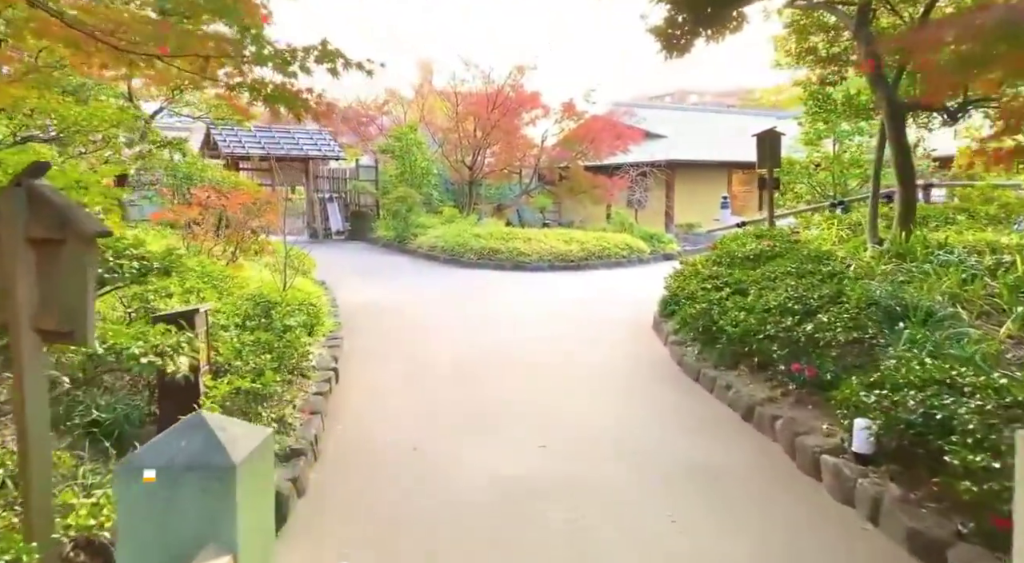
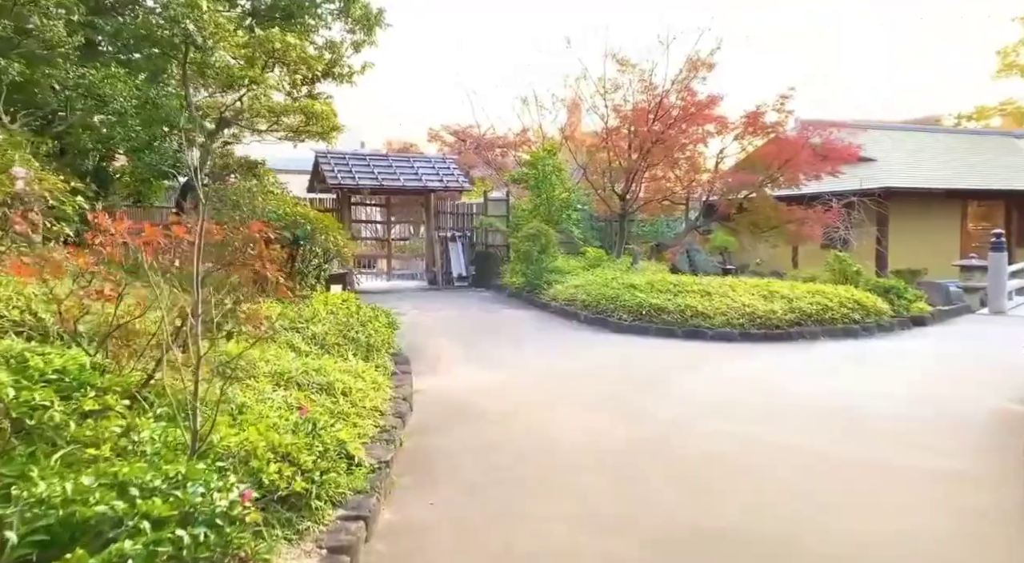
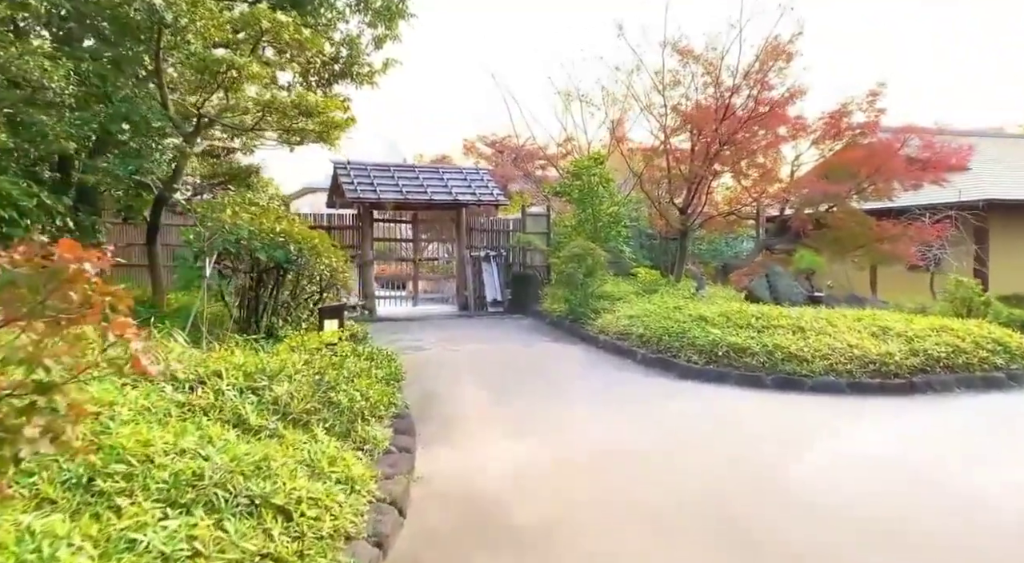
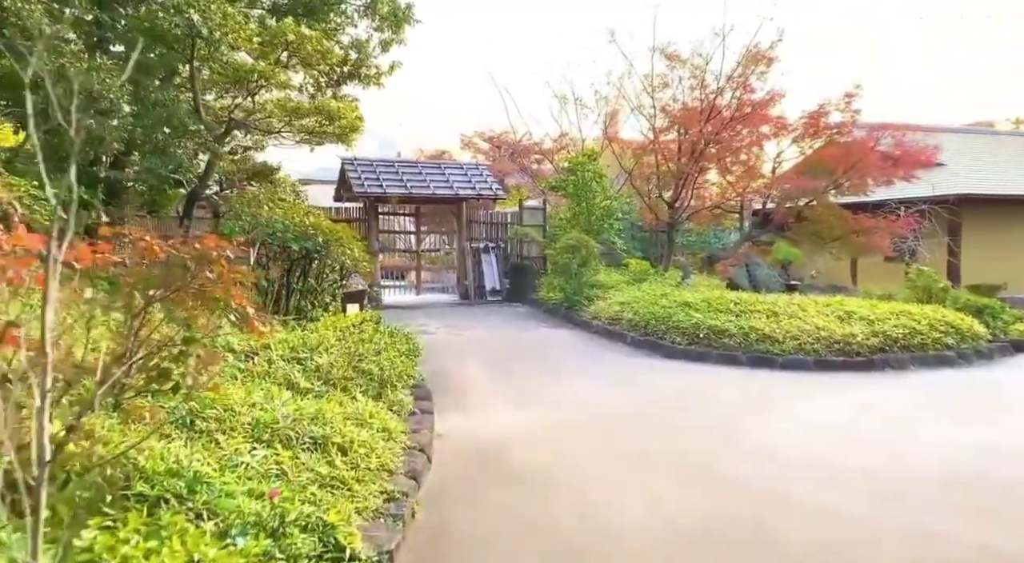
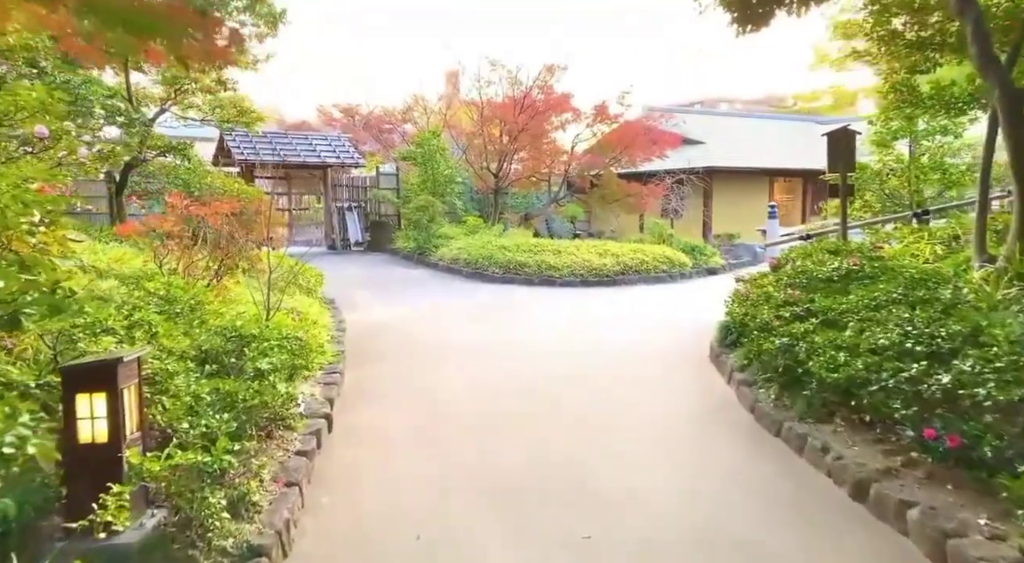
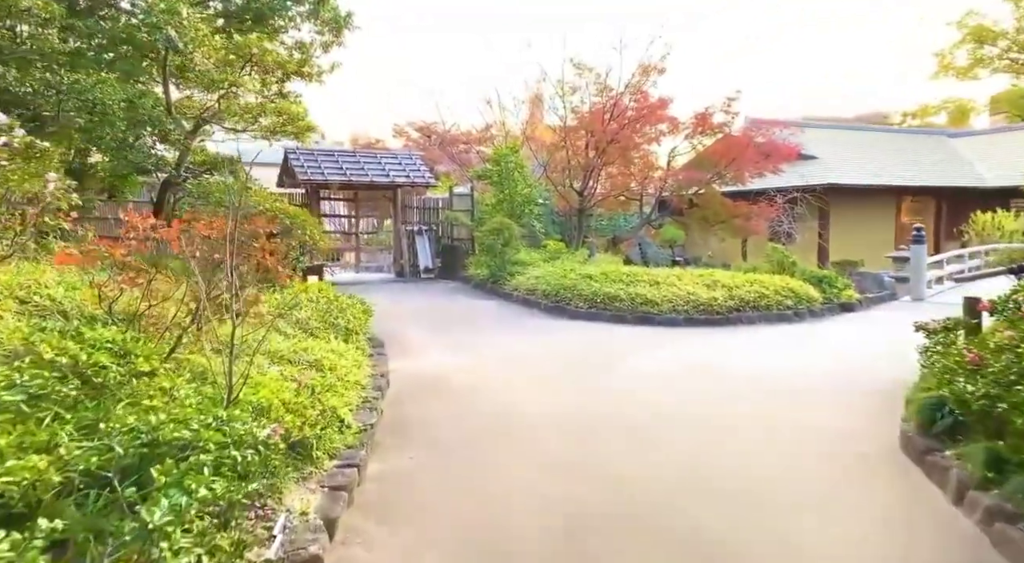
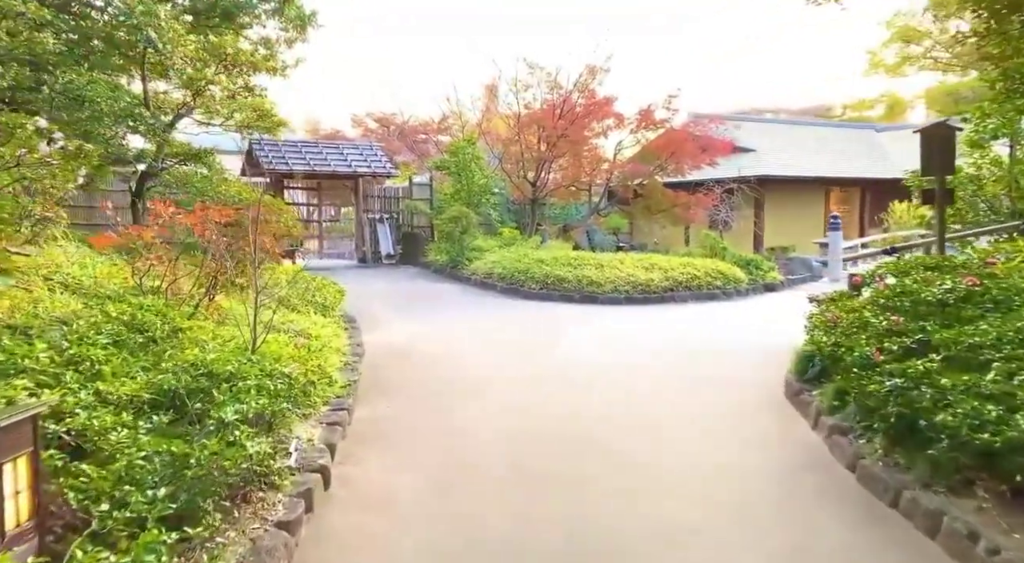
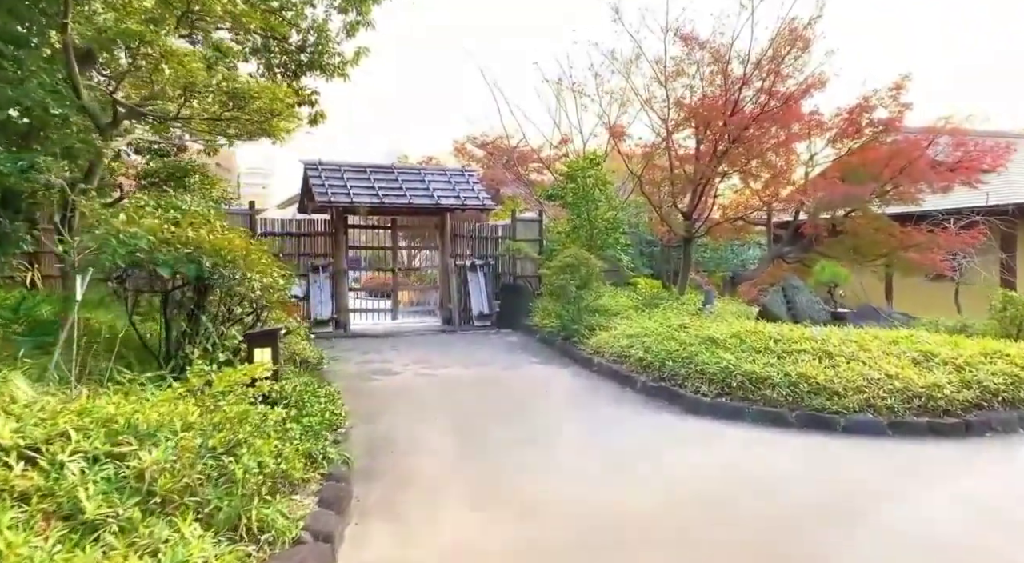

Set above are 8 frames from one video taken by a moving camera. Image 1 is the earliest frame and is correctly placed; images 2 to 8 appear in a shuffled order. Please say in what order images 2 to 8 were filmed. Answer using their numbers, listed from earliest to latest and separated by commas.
5, 7, 6, 2, 4, 3, 8
